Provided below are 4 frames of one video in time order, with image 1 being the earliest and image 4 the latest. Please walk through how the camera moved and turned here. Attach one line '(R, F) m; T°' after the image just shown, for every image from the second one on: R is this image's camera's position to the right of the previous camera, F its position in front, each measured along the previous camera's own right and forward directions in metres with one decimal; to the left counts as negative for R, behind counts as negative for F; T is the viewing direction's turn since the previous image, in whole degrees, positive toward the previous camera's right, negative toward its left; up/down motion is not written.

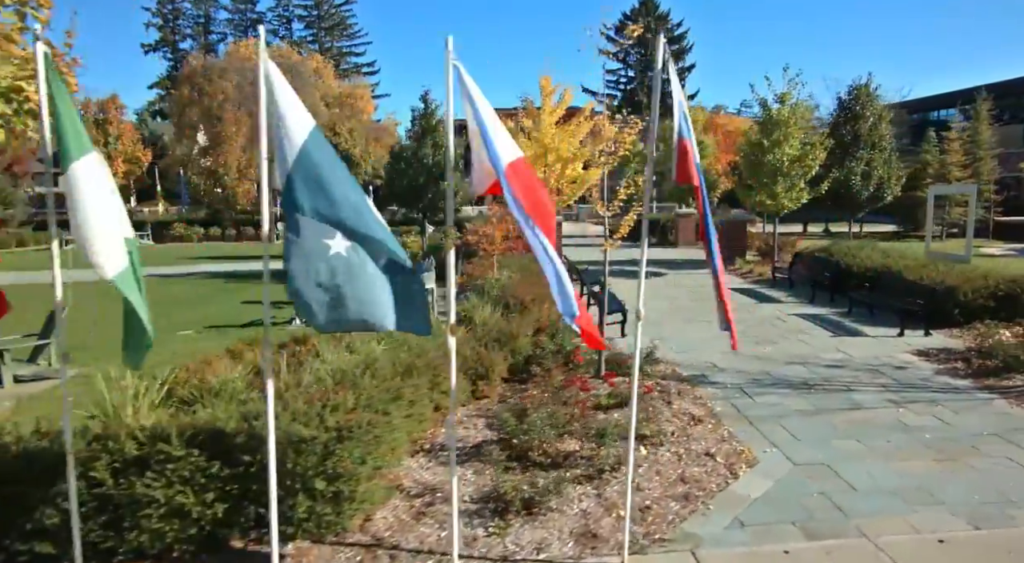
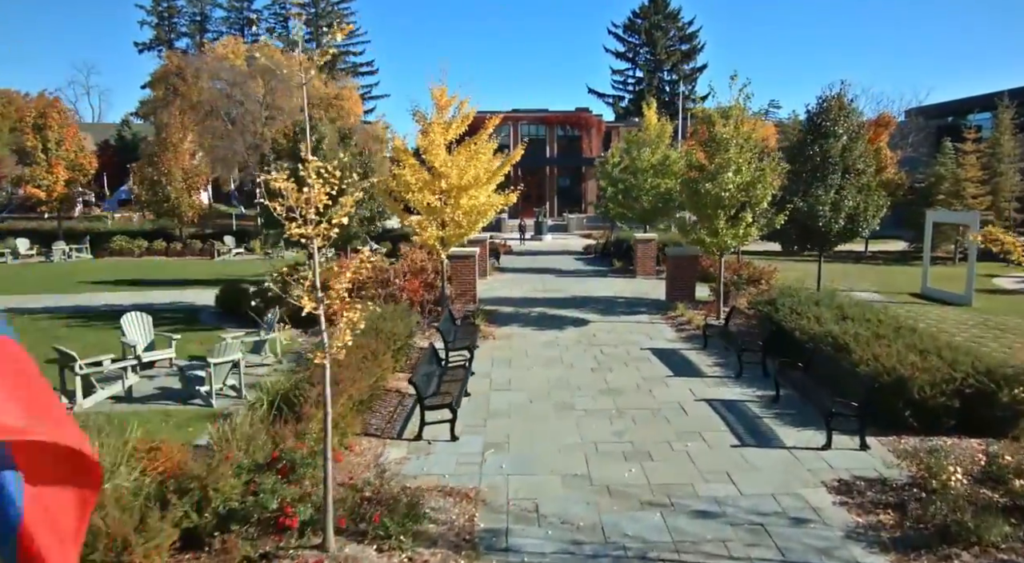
(+2.6, +2.7) m; -2°
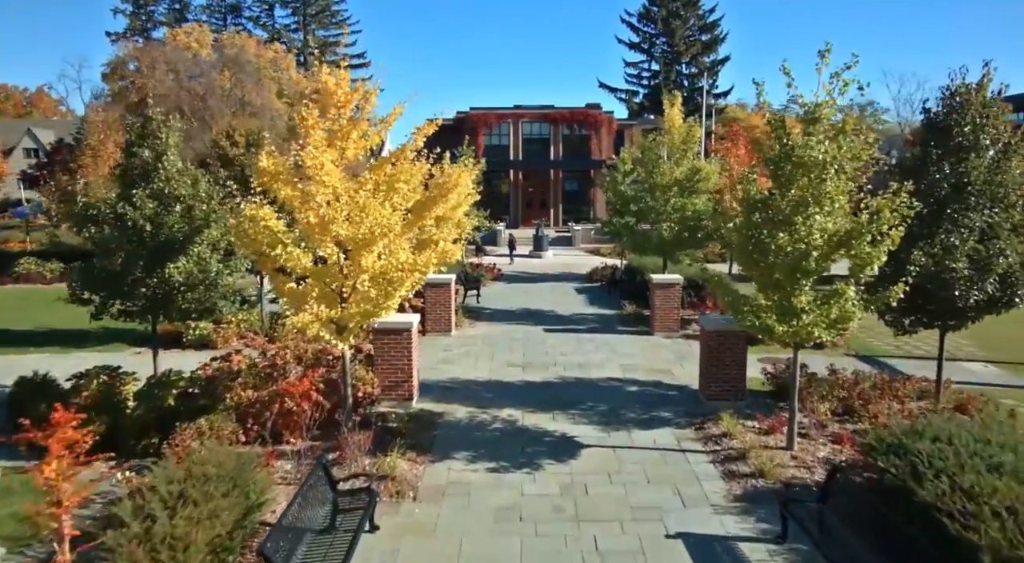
(+0.8, +5.3) m; -1°
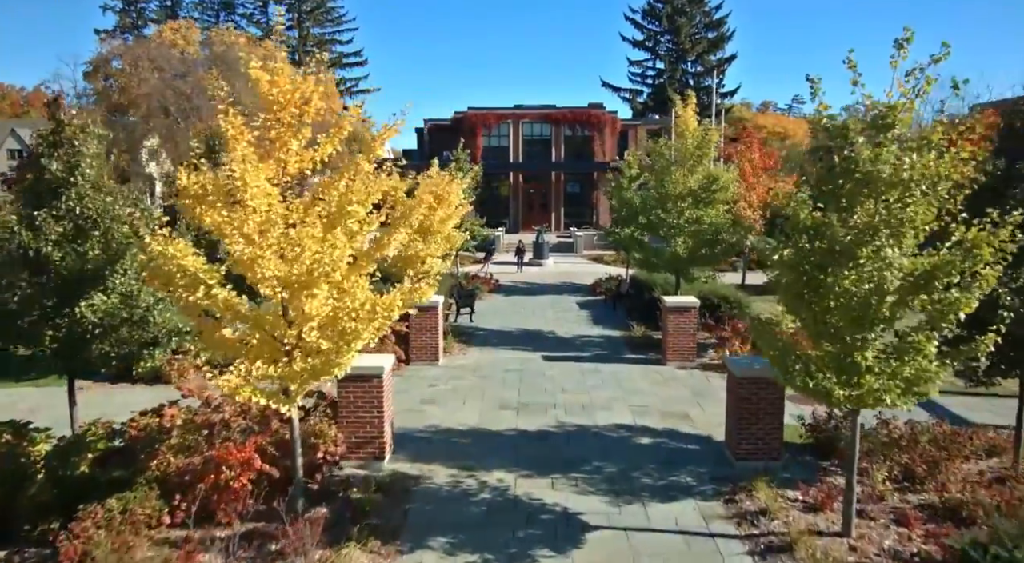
(+0.1, +1.7) m; 0°
